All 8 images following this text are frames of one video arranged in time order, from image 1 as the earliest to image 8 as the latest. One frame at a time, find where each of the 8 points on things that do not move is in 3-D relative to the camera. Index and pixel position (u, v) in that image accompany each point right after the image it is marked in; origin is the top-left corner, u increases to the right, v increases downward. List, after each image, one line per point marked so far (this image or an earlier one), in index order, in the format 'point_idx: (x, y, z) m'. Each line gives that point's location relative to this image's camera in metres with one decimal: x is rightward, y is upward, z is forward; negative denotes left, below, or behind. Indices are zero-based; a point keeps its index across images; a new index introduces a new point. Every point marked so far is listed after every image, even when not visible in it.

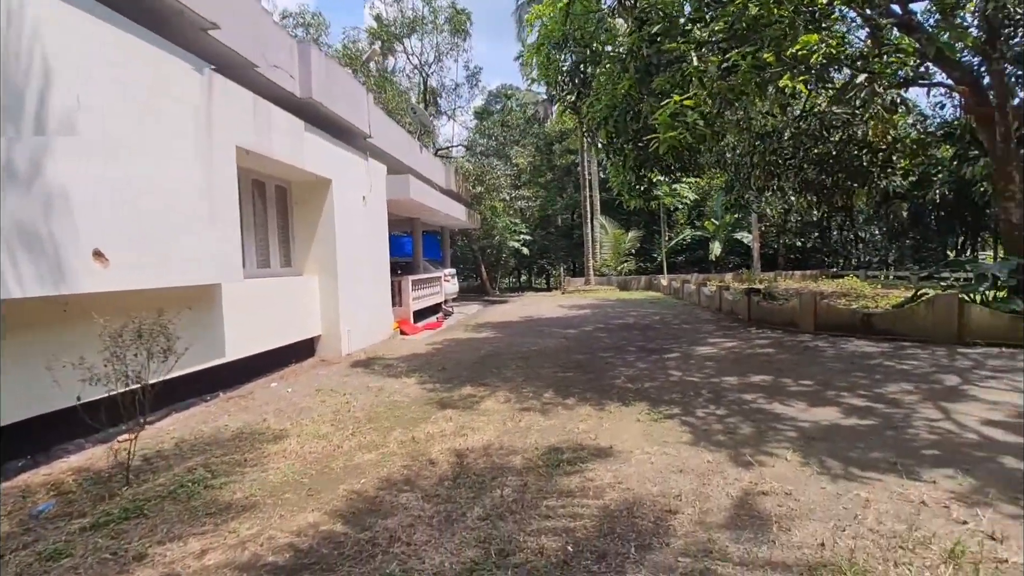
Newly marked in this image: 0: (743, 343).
0: (+3.1, -0.8, +6.5) m
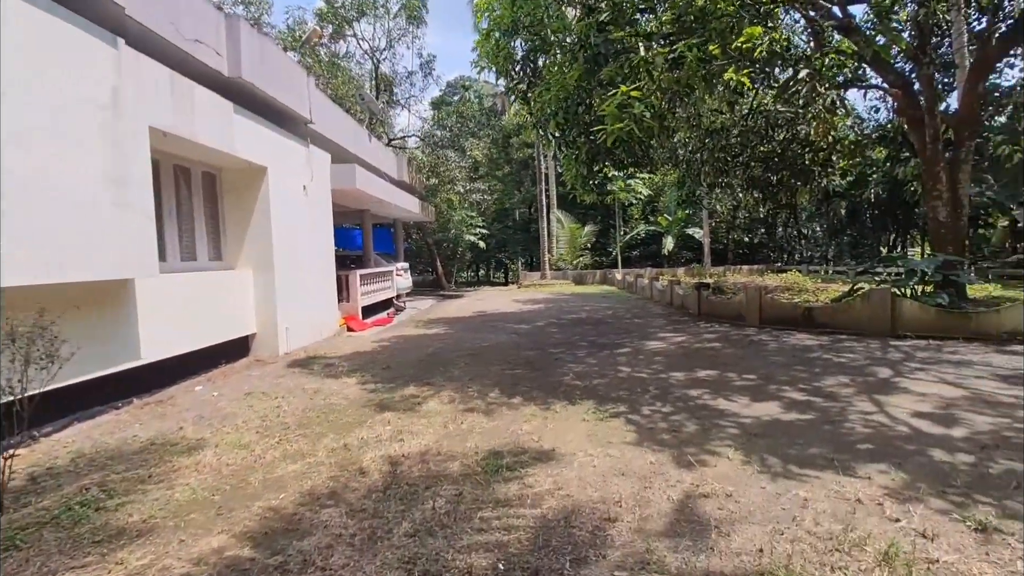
0: (+2.4, -0.7, +6.6) m
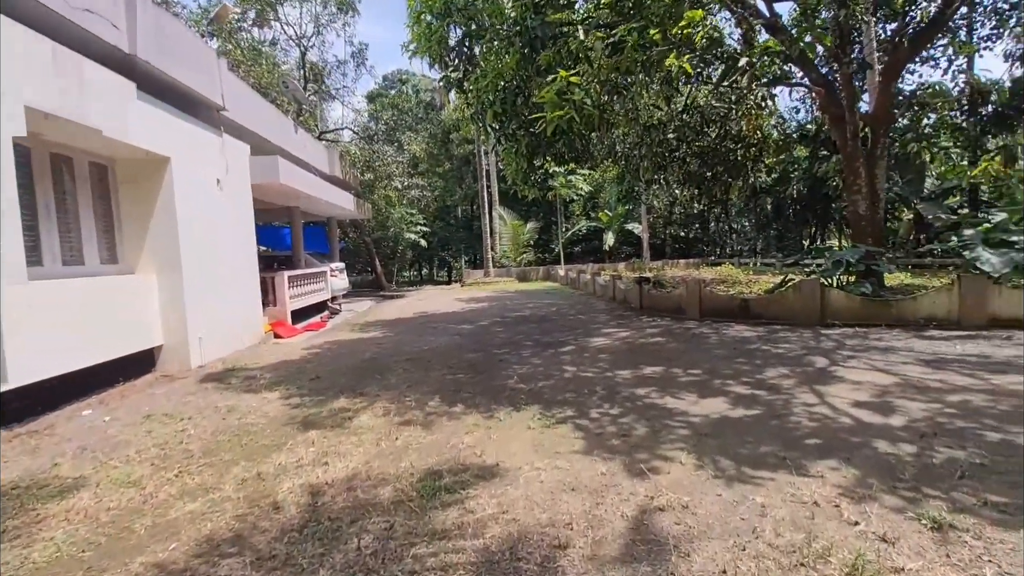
0: (+1.7, -0.6, +6.5) m
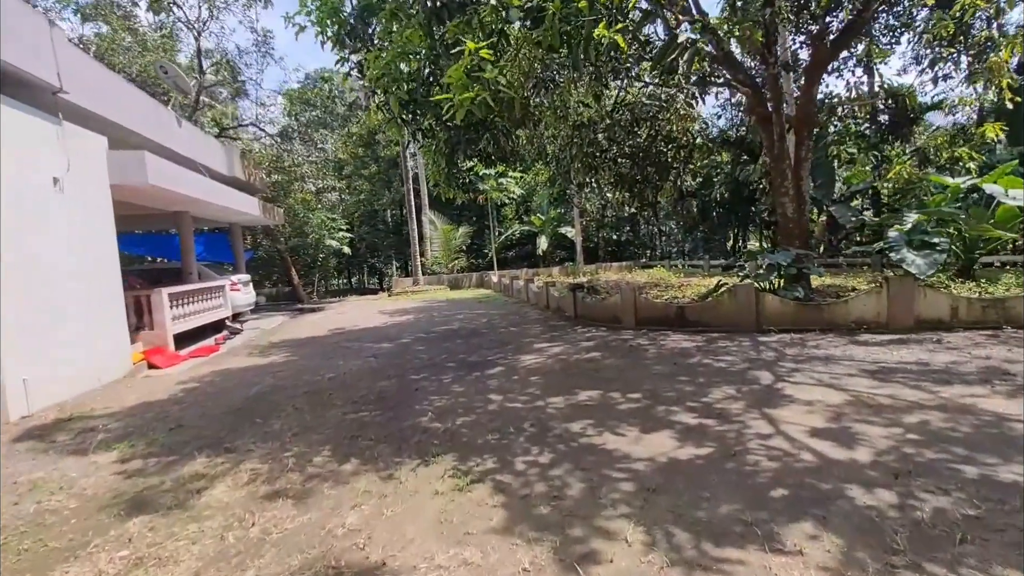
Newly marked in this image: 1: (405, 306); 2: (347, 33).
0: (+0.7, -0.7, +6.0) m
1: (-2.8, -0.5, +12.4) m
2: (-1.8, +2.7, +5.2) m
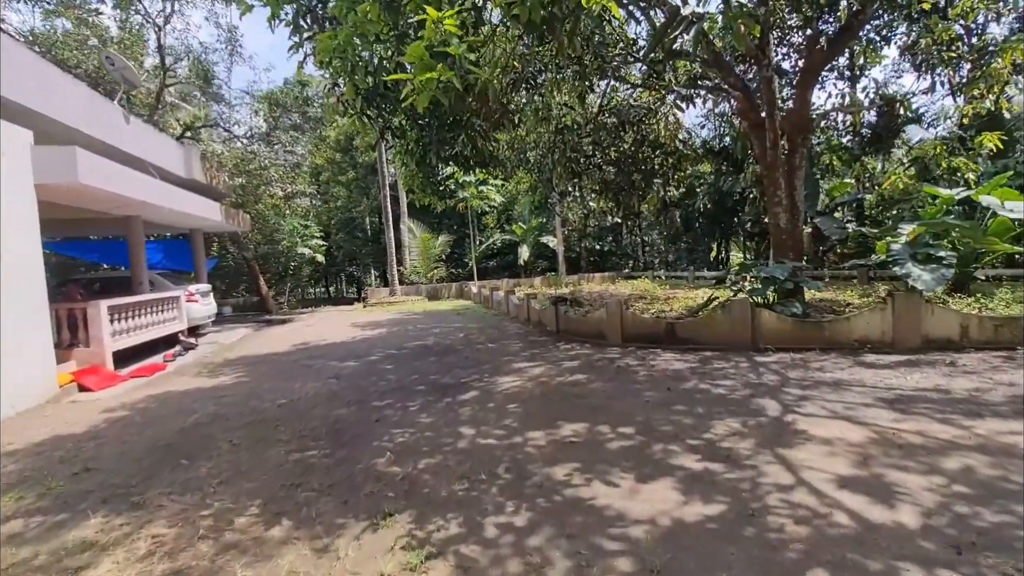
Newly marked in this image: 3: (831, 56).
0: (+0.5, -0.9, +5.5) m
1: (-3.2, -0.7, +11.7) m
2: (-2.0, +2.6, +4.6) m
3: (+4.4, +3.2, +6.6) m
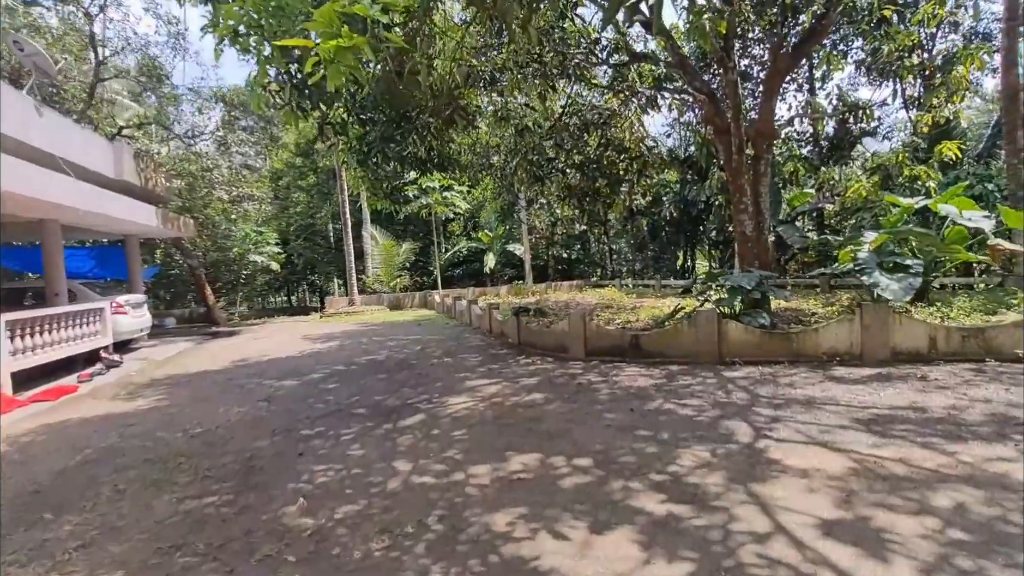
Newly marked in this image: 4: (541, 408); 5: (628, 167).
0: (0.0, -1.0, +5.0) m
1: (-4.1, -1.0, +11.1) m
2: (-2.4, +2.5, +4.1) m
3: (+3.8, +3.0, +6.5) m
4: (+0.3, -1.1, +4.3) m
5: (+2.0, +2.1, +8.4) m
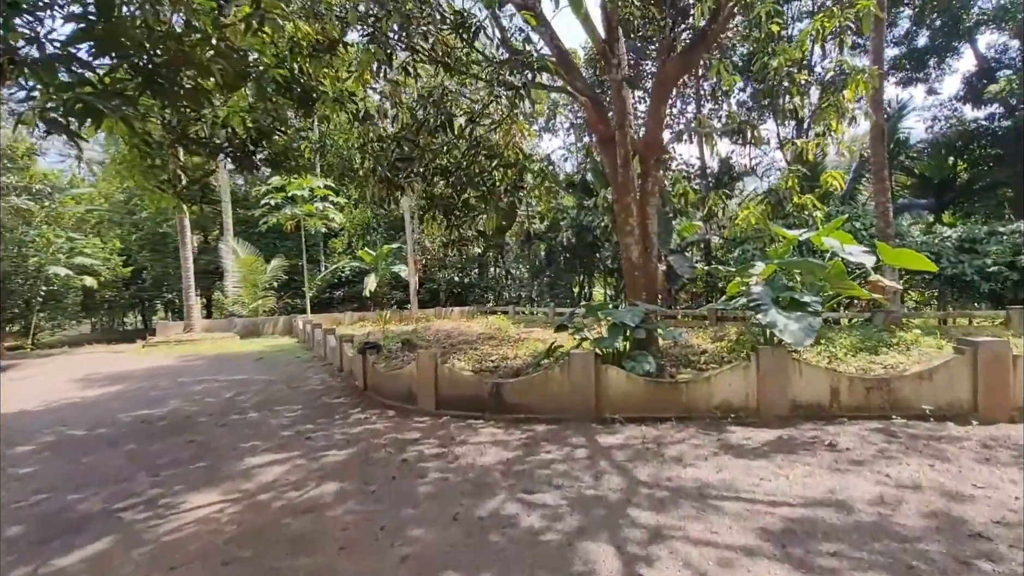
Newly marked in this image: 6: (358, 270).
0: (-1.5, -1.3, +3.5) m
1: (-6.6, -1.4, +8.6) m
2: (-3.6, +2.3, +2.3) m
3: (+2.1, +2.6, +5.8) m
4: (-1.1, -1.3, +2.8) m
5: (-0.1, +1.6, +7.2) m
6: (-5.3, +0.6, +16.7) m
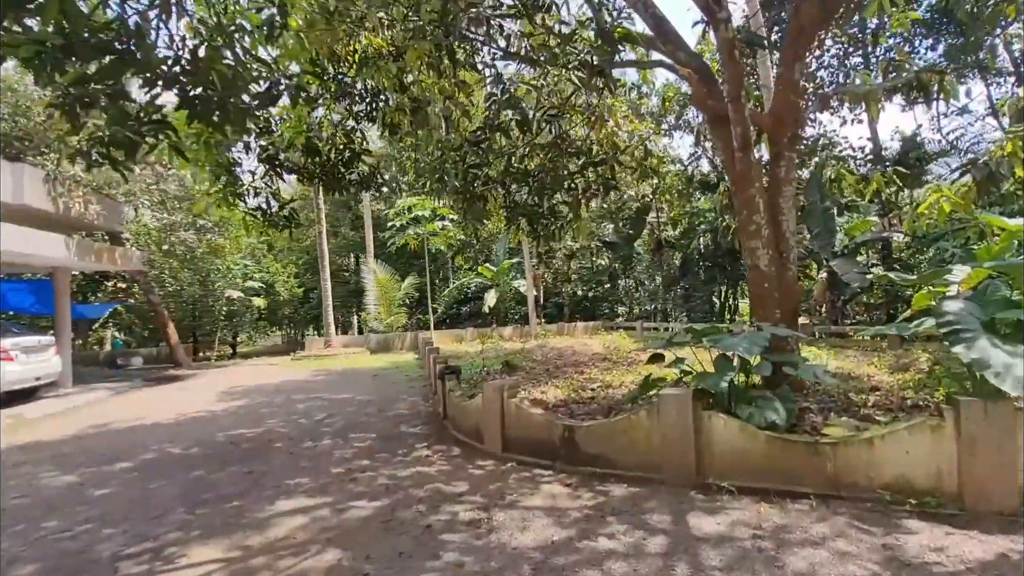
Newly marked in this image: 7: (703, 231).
0: (-1.2, -1.5, +3.0) m
1: (-4.6, -1.8, +9.4) m
2: (-3.6, +2.1, +2.6) m
3: (+2.8, +2.5, +4.4) m
4: (-1.0, -1.4, +2.3) m
5: (+1.2, +1.4, +6.3) m
6: (-1.1, +0.1, +16.8) m
7: (+4.6, +1.5, +12.3) m
